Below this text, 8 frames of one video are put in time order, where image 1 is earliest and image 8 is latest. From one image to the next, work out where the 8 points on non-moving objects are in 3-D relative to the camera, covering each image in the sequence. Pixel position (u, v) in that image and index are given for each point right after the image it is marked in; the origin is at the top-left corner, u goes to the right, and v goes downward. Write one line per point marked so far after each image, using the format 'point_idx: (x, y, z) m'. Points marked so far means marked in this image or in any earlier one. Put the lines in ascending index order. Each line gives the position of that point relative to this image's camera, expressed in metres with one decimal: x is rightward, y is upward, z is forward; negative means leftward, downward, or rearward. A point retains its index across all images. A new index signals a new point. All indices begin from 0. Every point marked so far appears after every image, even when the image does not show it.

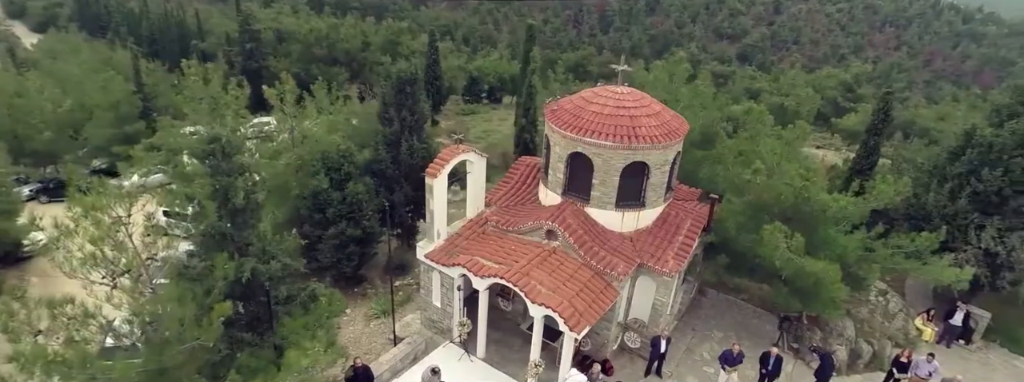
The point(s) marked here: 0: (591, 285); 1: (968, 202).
0: (+1.8, -2.1, +11.7) m
1: (+12.2, -0.3, +13.9) m
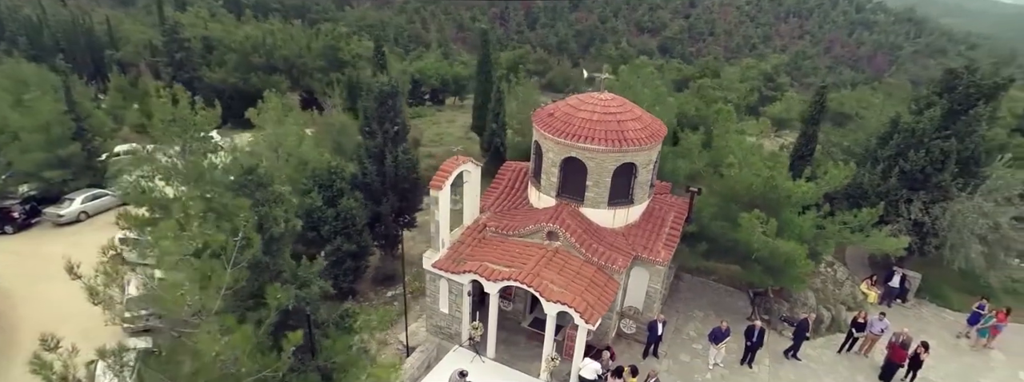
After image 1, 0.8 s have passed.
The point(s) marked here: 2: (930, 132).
0: (+2.0, -2.1, +12.6) m
1: (+11.9, +0.3, +16.1) m
2: (+12.6, +1.7, +15.7) m
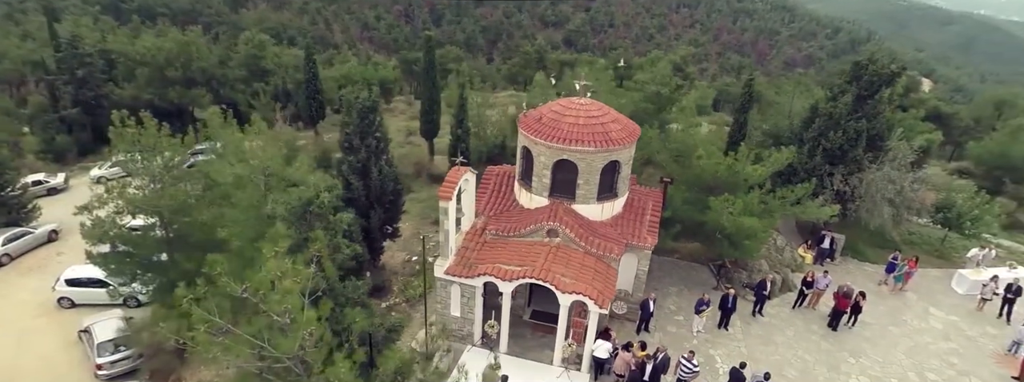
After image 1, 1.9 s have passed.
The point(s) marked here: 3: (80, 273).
0: (+2.3, -2.0, +13.8) m
1: (+11.2, +1.2, +18.9) m
2: (+11.8, +2.7, +18.6) m
3: (-15.6, -3.0, +18.6) m
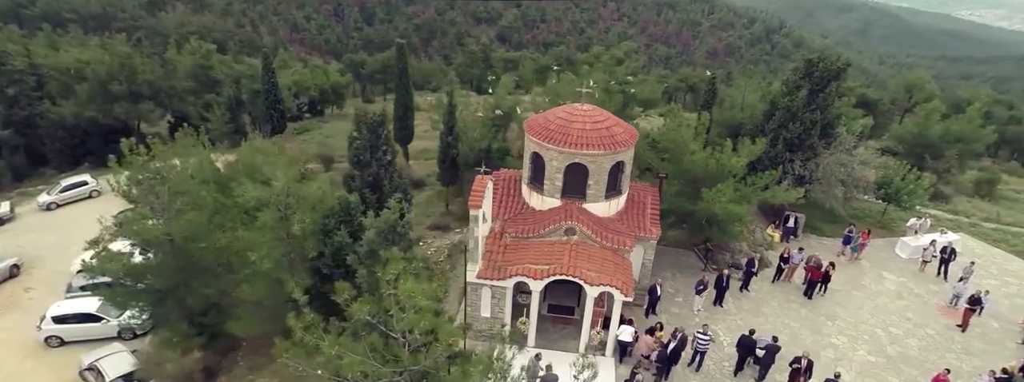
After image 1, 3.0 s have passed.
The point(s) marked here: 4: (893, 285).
0: (+3.0, -2.0, +15.1) m
1: (+11.0, +1.8, +21.1) m
2: (+11.5, +3.3, +20.9) m
3: (-15.3, -4.0, +17.6) m
4: (+13.9, -3.4, +19.0) m
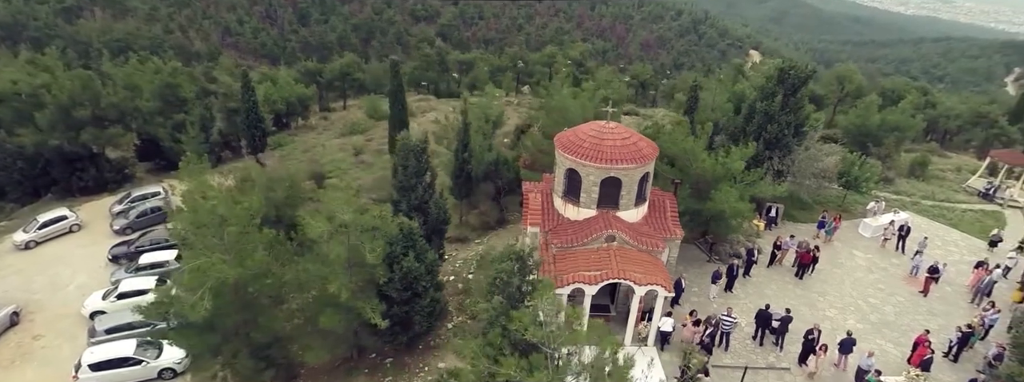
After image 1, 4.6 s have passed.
0: (+4.5, -2.3, +17.1) m
1: (+11.5, +2.0, +23.9) m
2: (+12.0, +3.6, +23.7) m
3: (-13.7, -5.5, +17.5) m
4: (+15.0, -2.9, +22.2) m
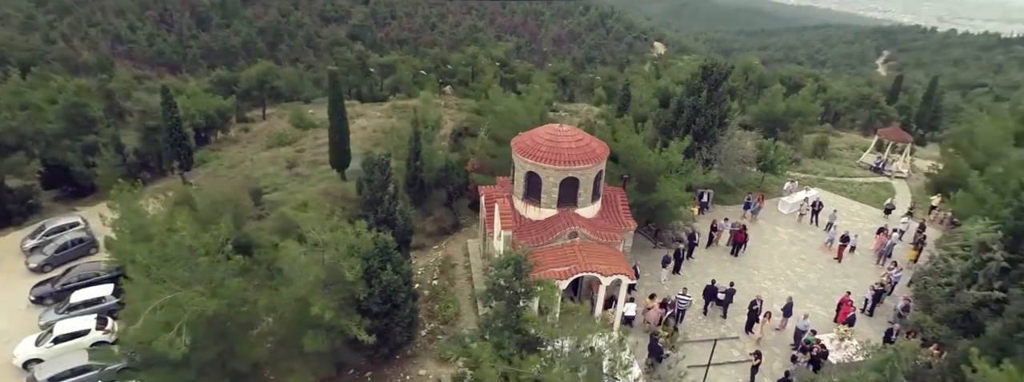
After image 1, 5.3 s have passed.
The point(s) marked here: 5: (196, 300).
0: (+3.5, -2.2, +18.3) m
1: (+9.1, +2.6, +26.1) m
2: (+9.5, +4.2, +26.0) m
3: (-14.4, -6.6, +16.1) m
4: (+13.1, -2.1, +25.0) m
5: (-7.8, -2.7, +13.0) m
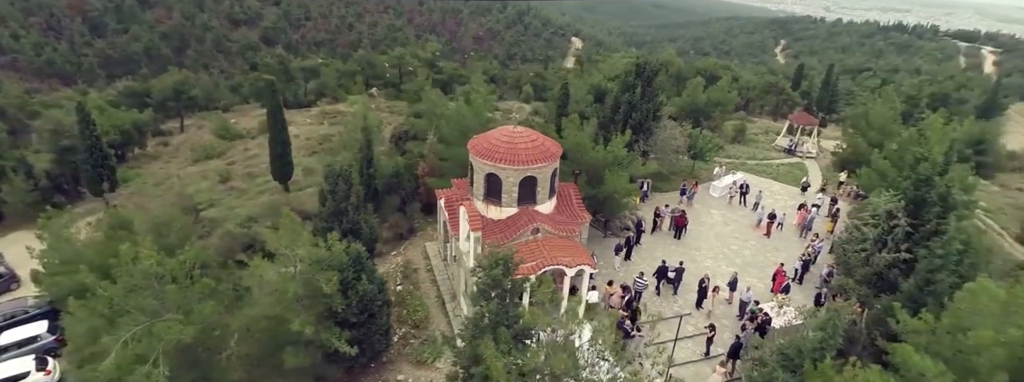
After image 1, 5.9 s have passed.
0: (+2.2, -2.0, +19.4) m
1: (+6.4, +3.2, +27.8) m
2: (+6.7, +4.8, +27.7) m
3: (-14.8, -7.6, +14.8) m
4: (+10.8, -1.3, +27.2) m
5: (-8.2, -3.3, +12.6) m
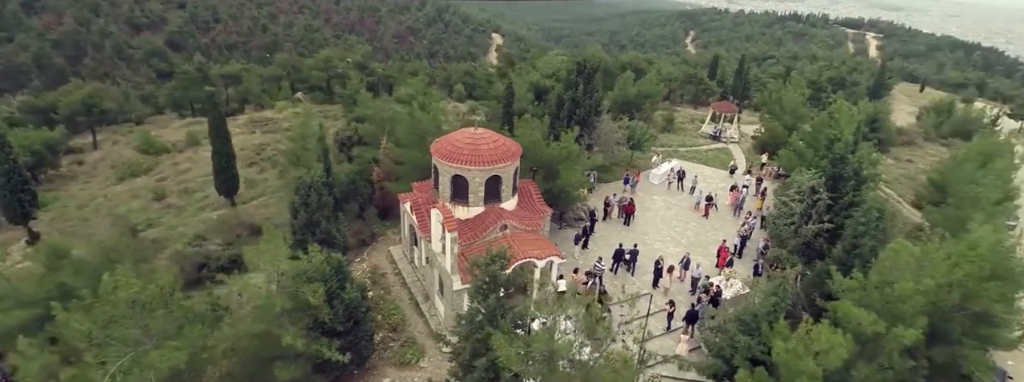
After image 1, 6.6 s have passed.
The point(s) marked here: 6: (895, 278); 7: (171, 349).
0: (+1.1, -1.9, +20.4) m
1: (+3.8, +3.6, +29.2) m
2: (+4.0, +5.2, +29.1) m
3: (-14.9, -8.5, +13.8) m
4: (+8.5, -0.6, +29.3) m
5: (-8.3, -3.8, +12.3) m
6: (+10.7, -2.5, +14.6) m
7: (-8.4, -3.8, +12.7) m
